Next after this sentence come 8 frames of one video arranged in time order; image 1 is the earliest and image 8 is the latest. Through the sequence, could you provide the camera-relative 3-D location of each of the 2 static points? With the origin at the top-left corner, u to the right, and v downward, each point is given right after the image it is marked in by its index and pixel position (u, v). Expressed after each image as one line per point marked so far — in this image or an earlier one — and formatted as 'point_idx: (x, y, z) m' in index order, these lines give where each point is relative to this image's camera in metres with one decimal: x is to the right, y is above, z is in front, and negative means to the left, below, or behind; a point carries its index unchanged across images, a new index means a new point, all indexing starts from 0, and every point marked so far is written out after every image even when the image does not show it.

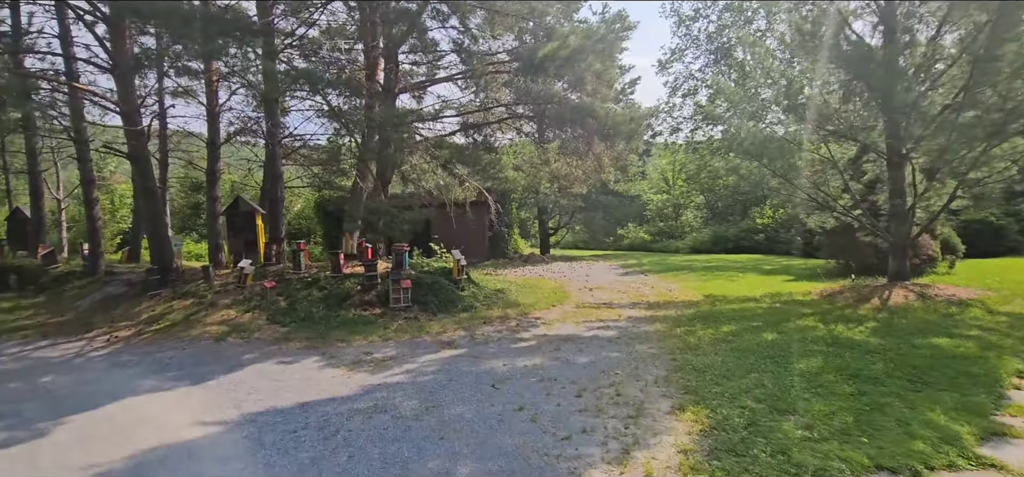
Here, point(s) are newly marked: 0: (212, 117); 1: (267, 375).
0: (-7.8, +3.1, +13.3) m
1: (-2.8, -1.6, +5.9) m
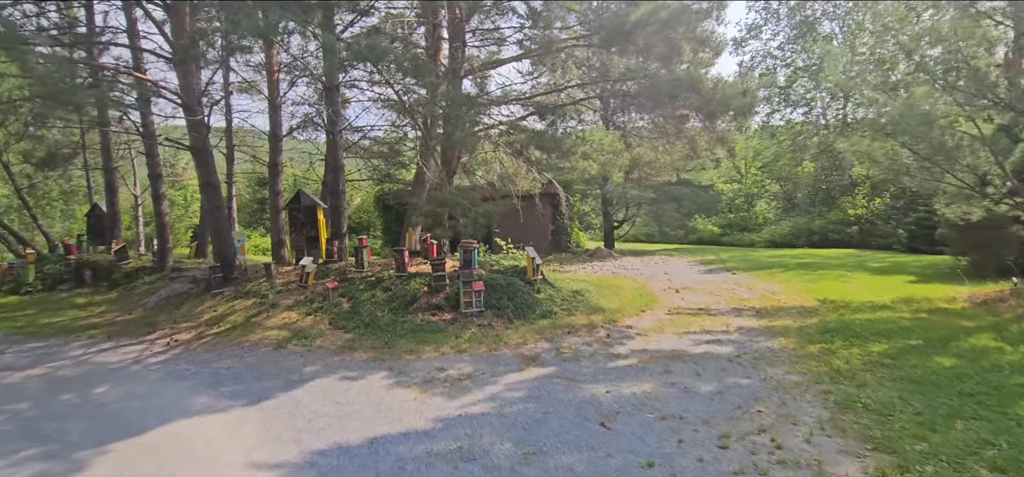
0: (-6.0, +3.2, +12.9) m
1: (-1.8, -1.6, +5.1) m
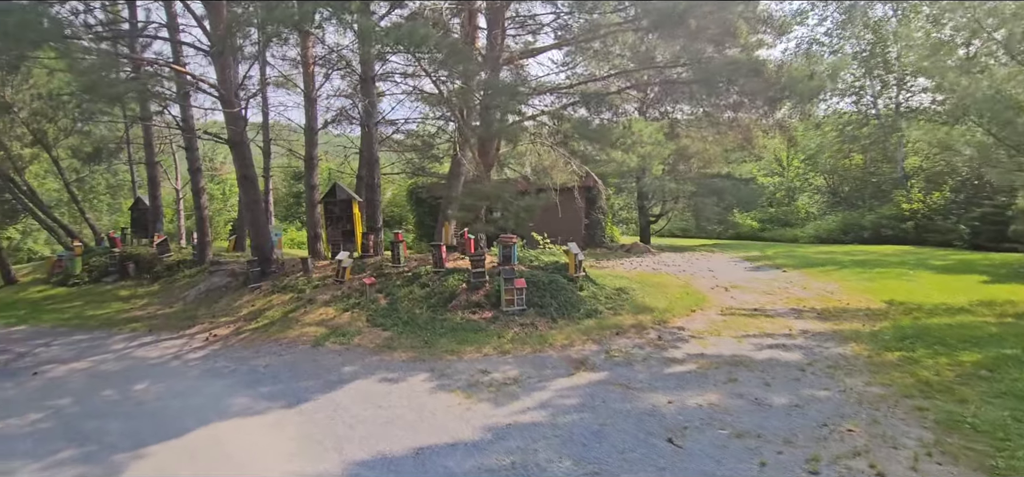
0: (-5.1, +3.4, +12.8) m
1: (-1.4, -1.5, +4.9) m
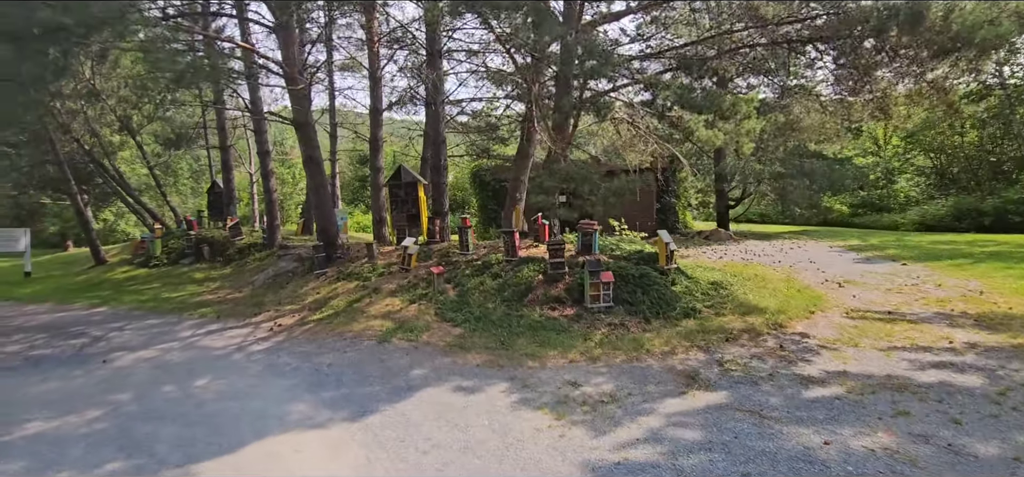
0: (-3.3, +3.8, +12.3) m
1: (-0.6, -1.4, +4.2) m
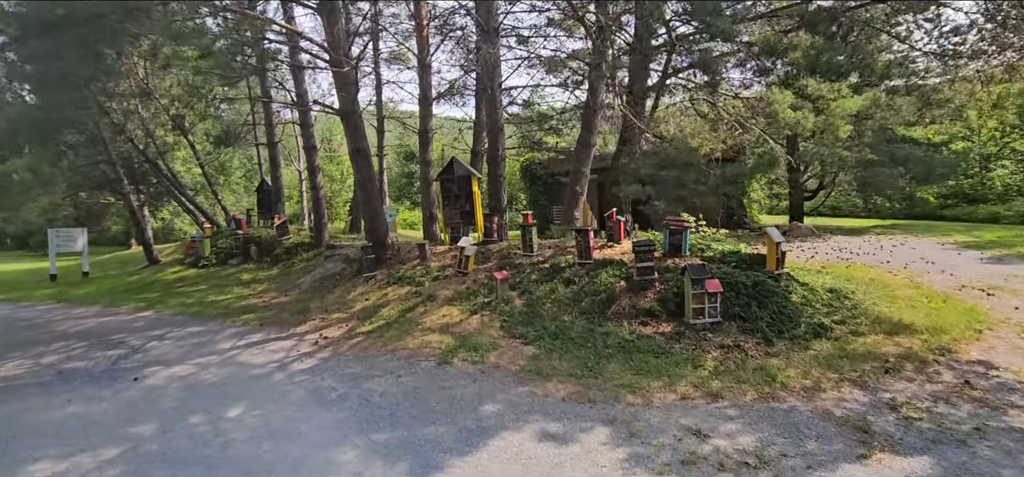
0: (-2.0, +3.8, +11.5) m
1: (+0.1, -1.4, +3.2) m
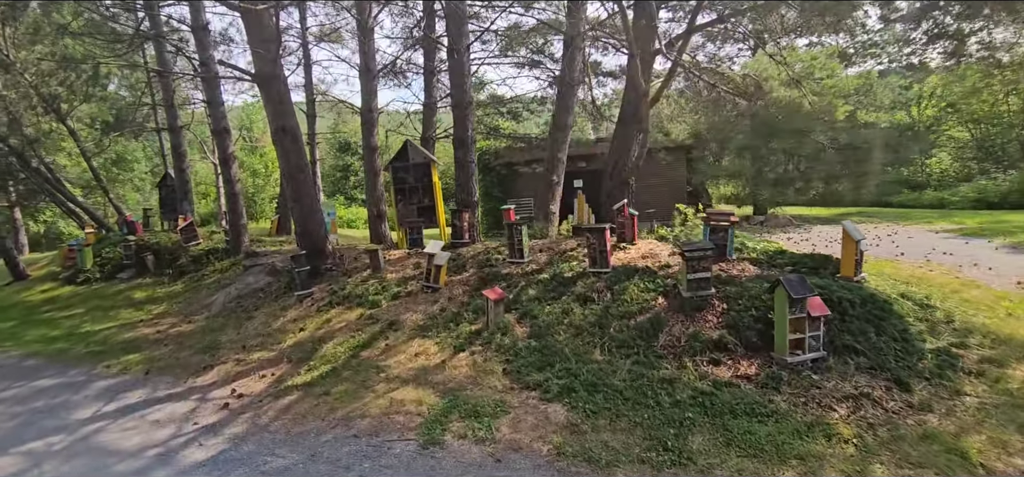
0: (-2.7, +3.8, +9.4) m
1: (+0.5, -1.5, +1.5) m
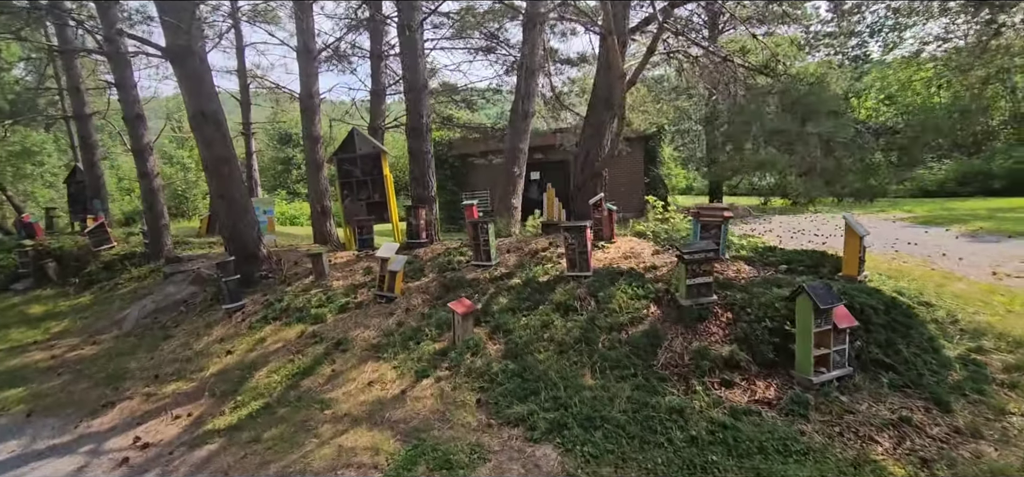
0: (-3.4, +3.8, +8.4) m
1: (+0.6, -1.6, +0.9) m
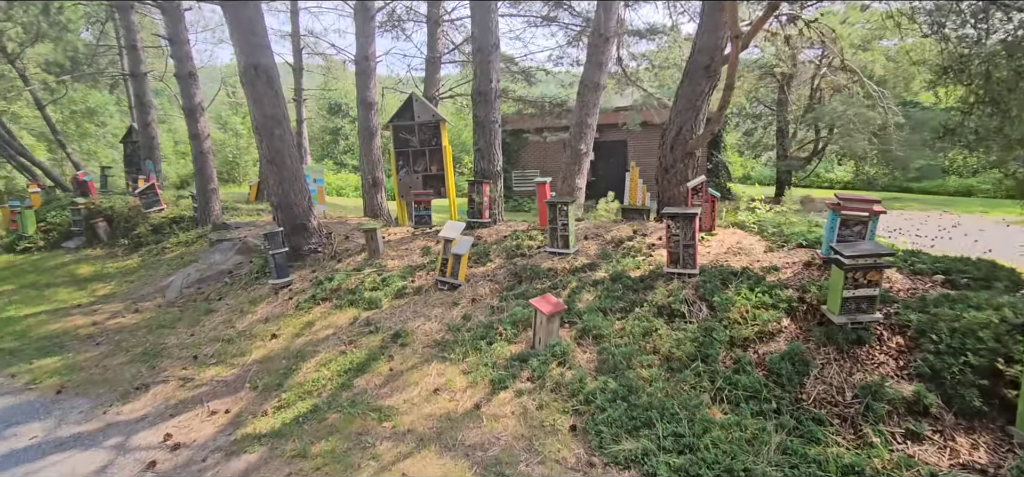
0: (-2.2, +4.2, +7.7) m
1: (+0.9, -1.6, +0.2) m
